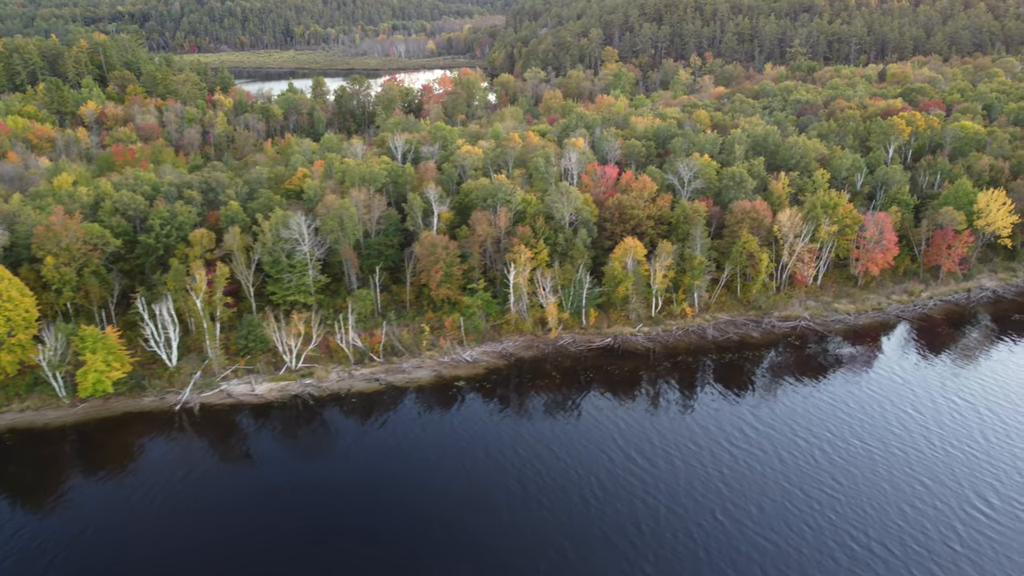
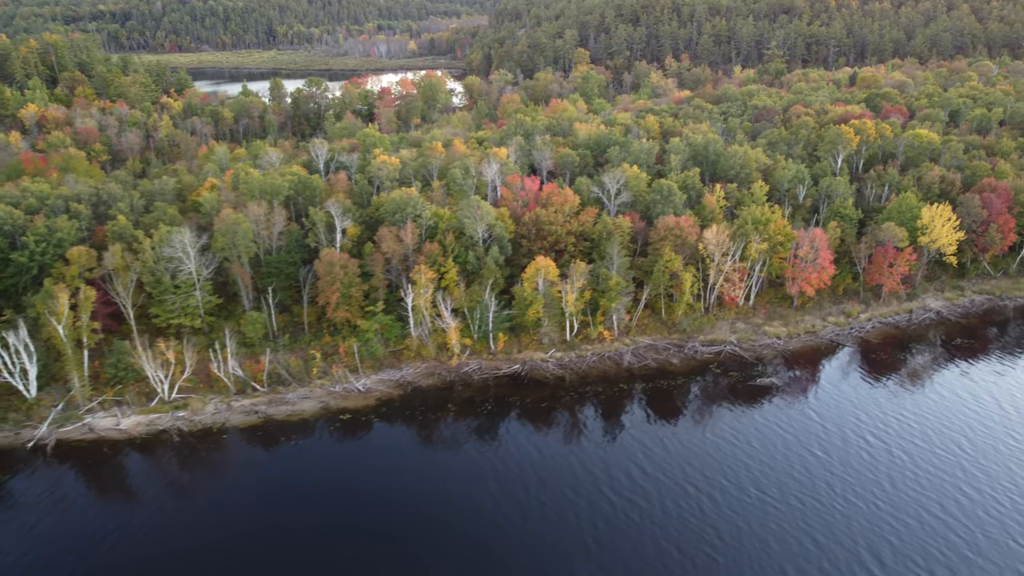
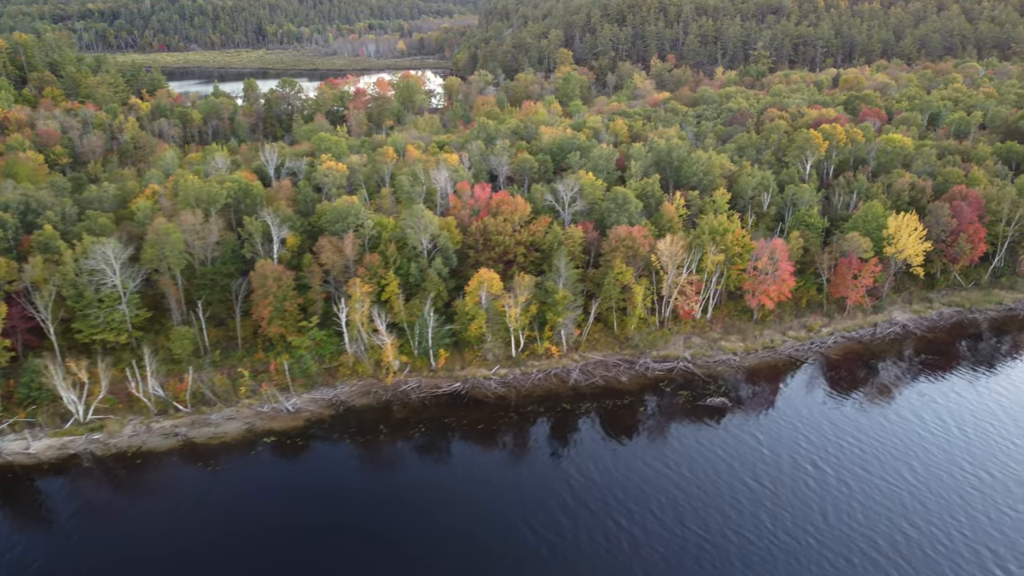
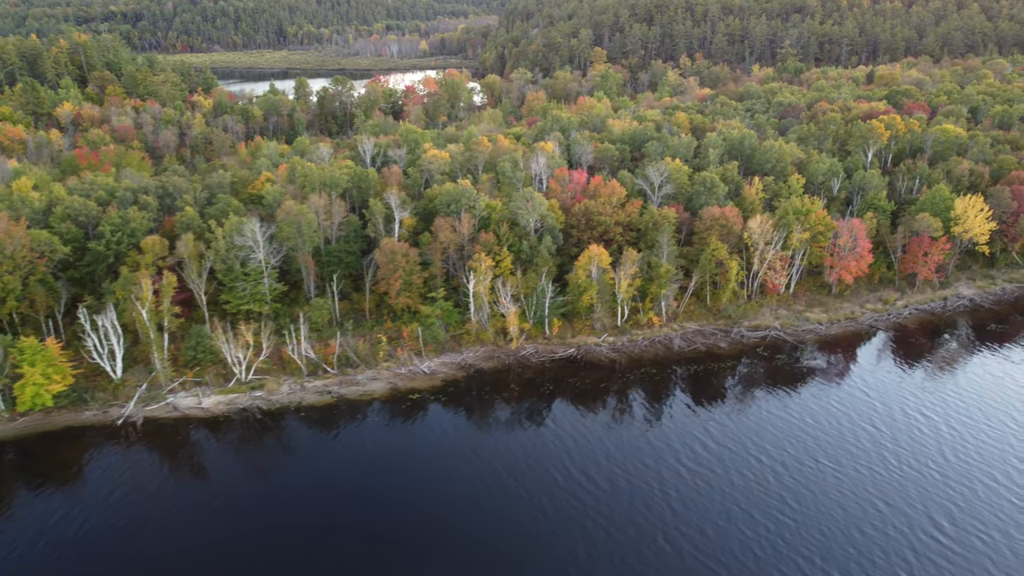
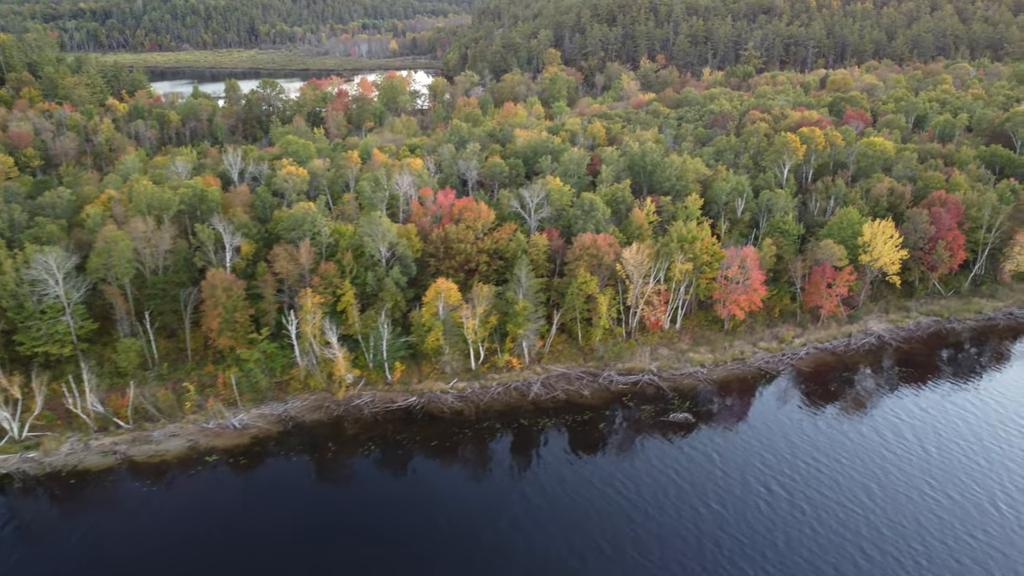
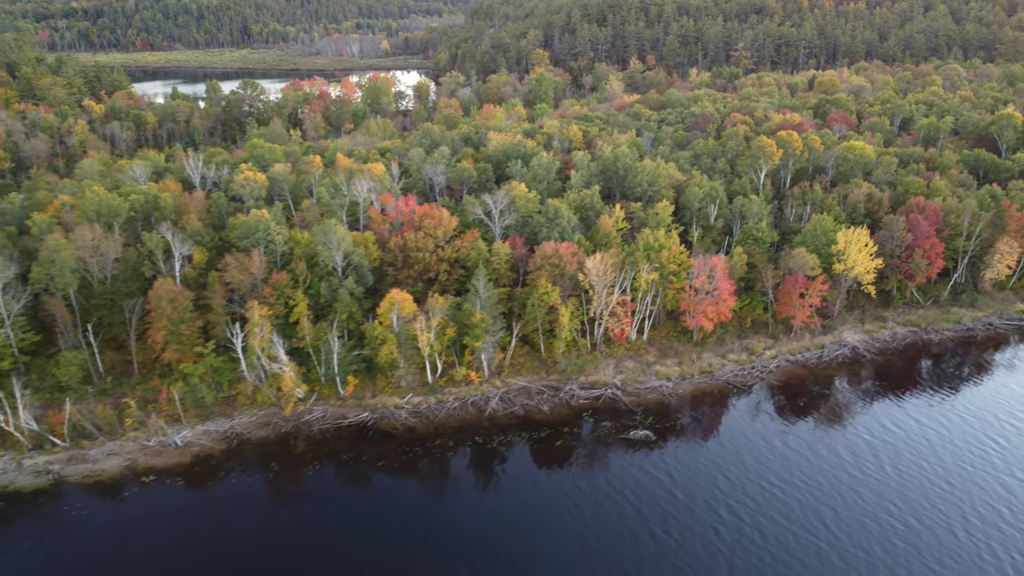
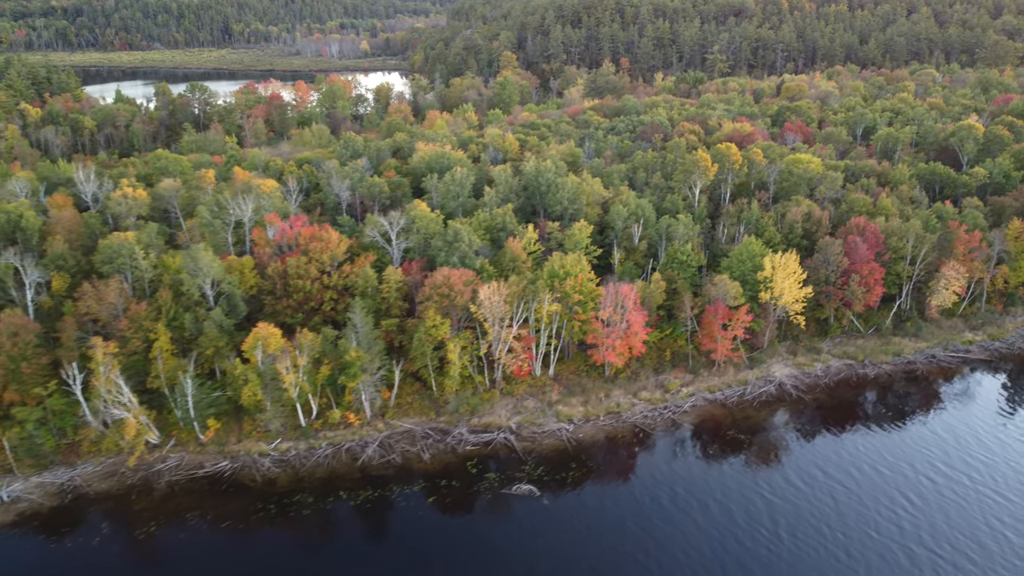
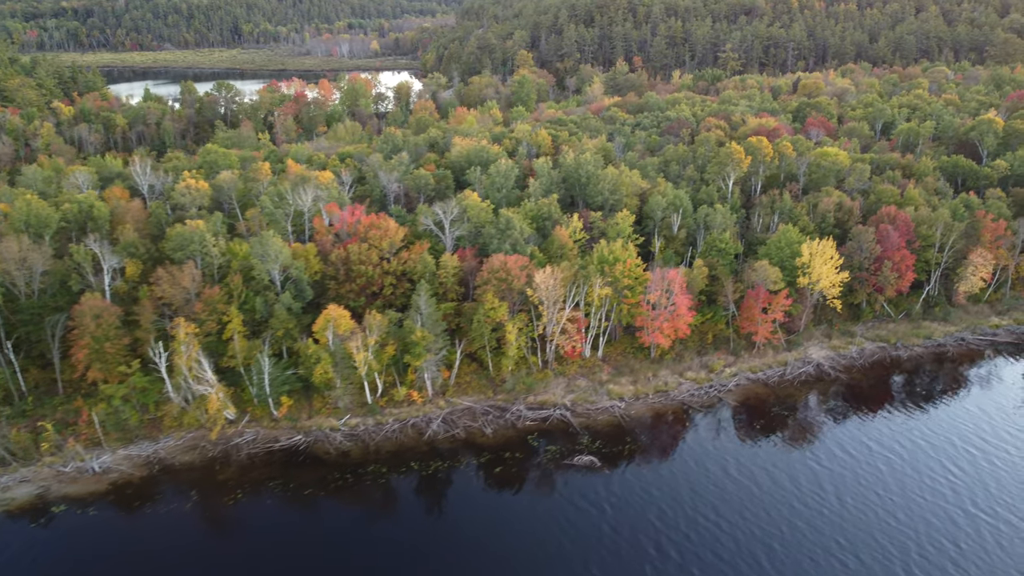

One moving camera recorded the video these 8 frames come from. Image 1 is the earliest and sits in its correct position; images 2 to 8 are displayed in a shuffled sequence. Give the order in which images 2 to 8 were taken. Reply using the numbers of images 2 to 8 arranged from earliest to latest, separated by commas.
4, 2, 3, 5, 6, 8, 7
